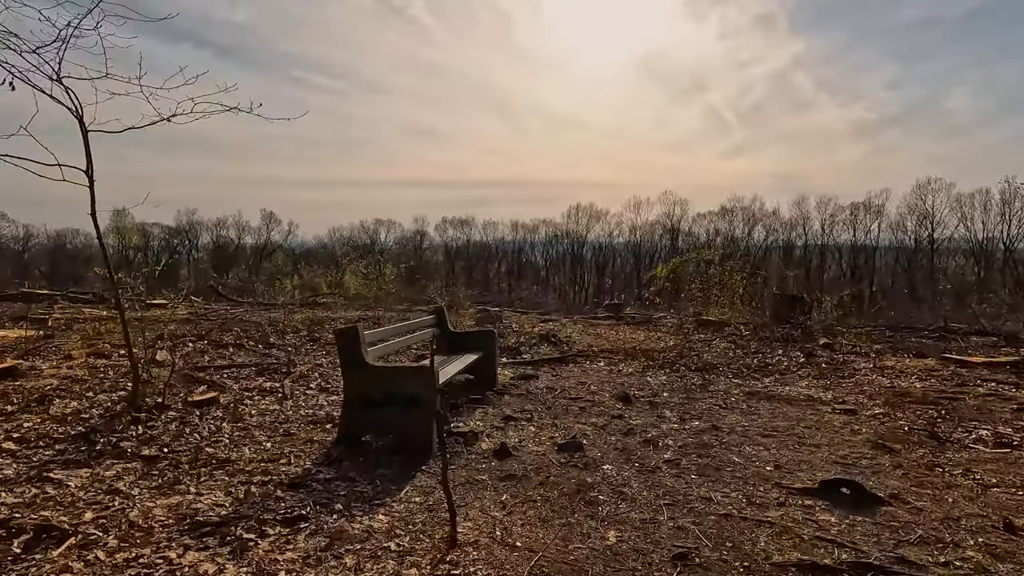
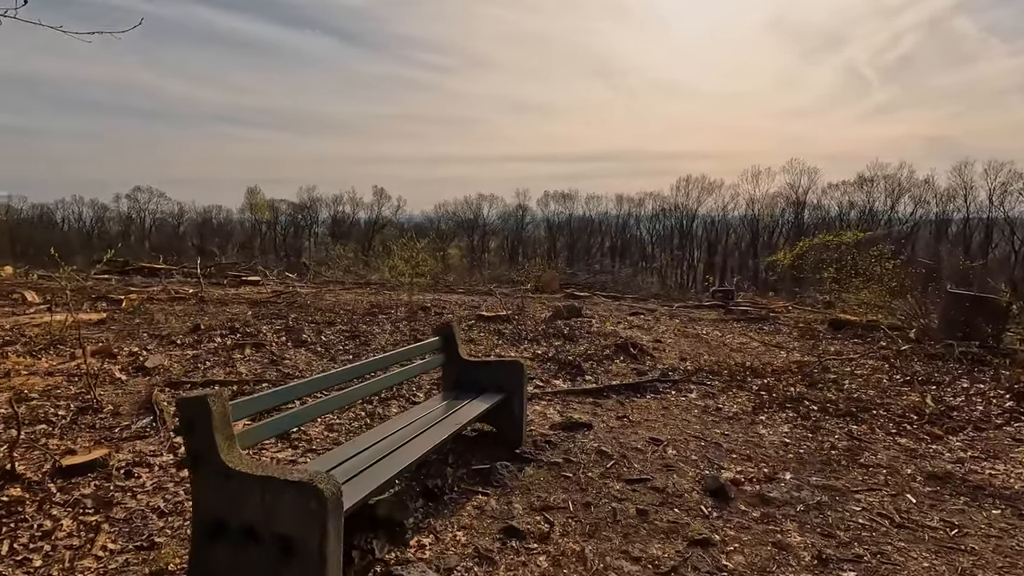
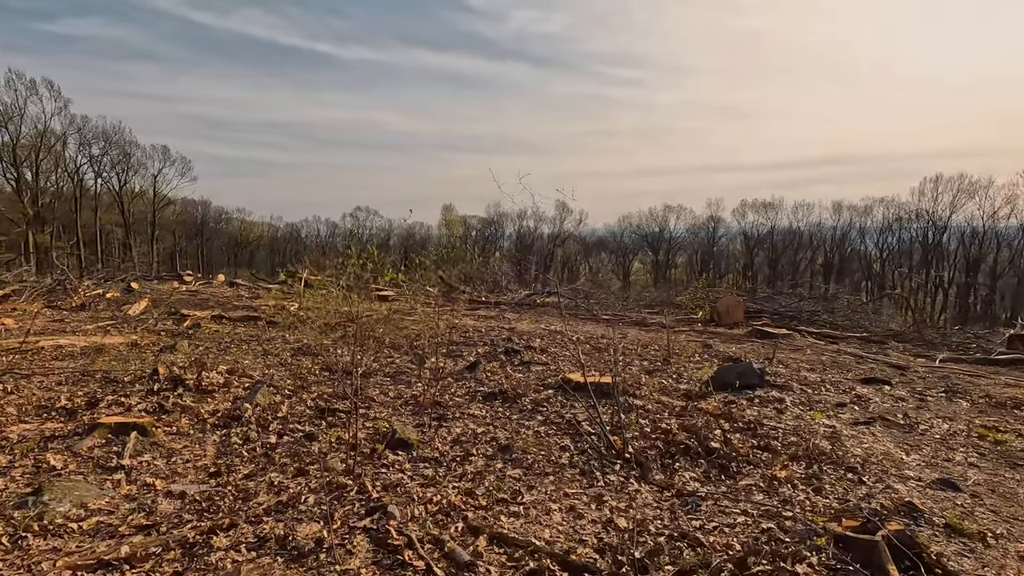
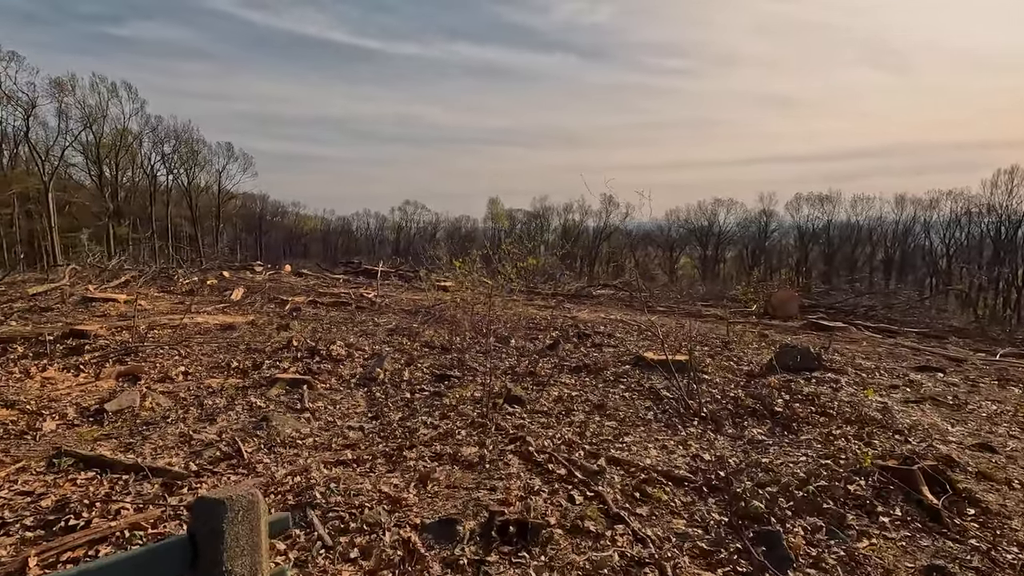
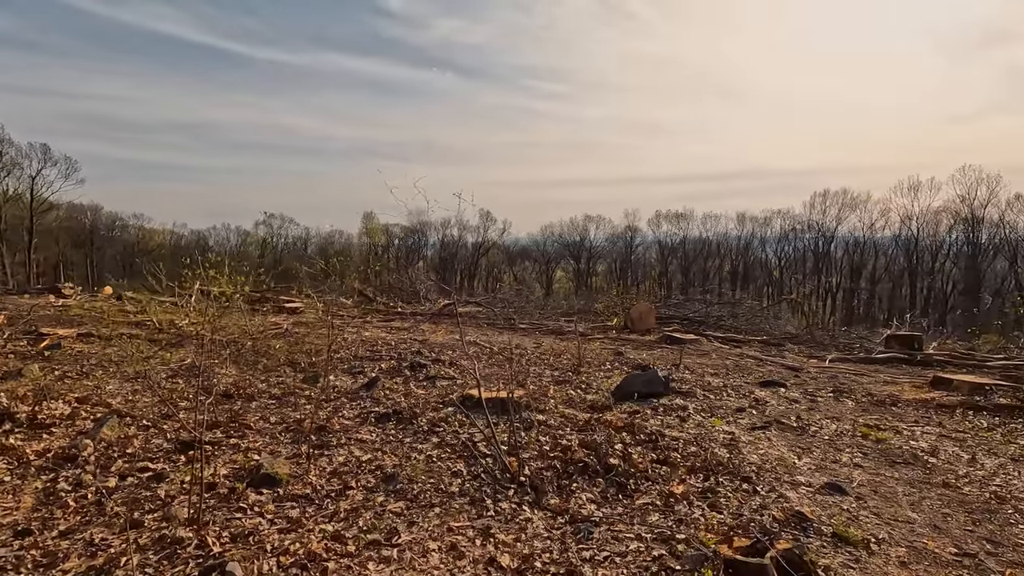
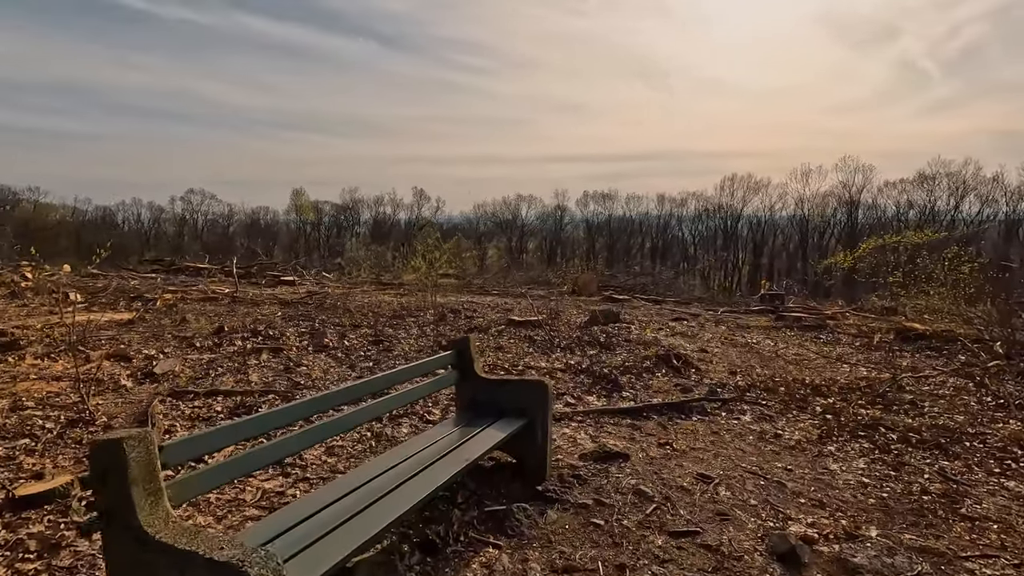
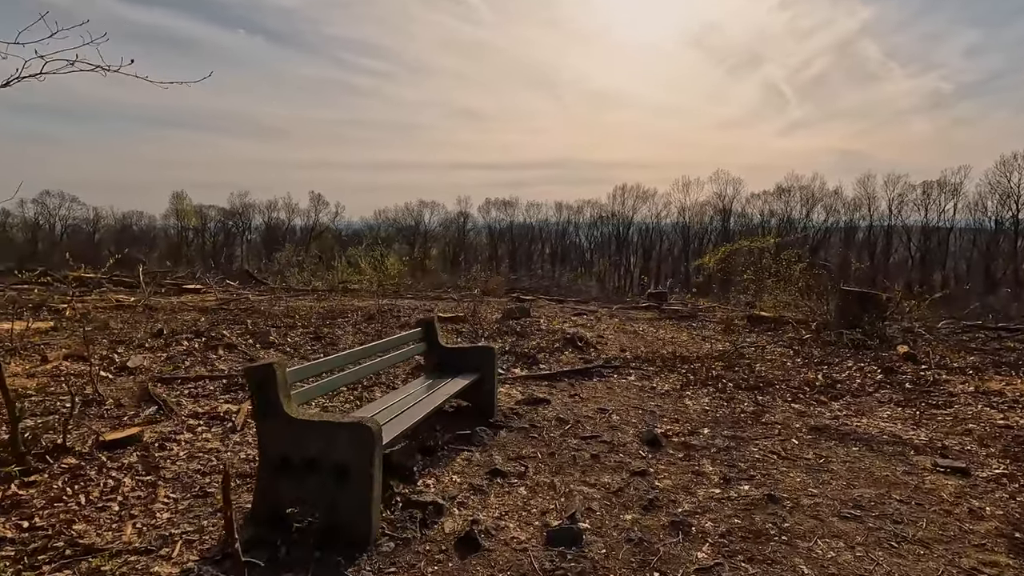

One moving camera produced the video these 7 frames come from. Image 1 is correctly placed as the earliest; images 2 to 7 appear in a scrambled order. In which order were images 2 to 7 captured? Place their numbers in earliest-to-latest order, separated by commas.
7, 2, 6, 4, 3, 5
